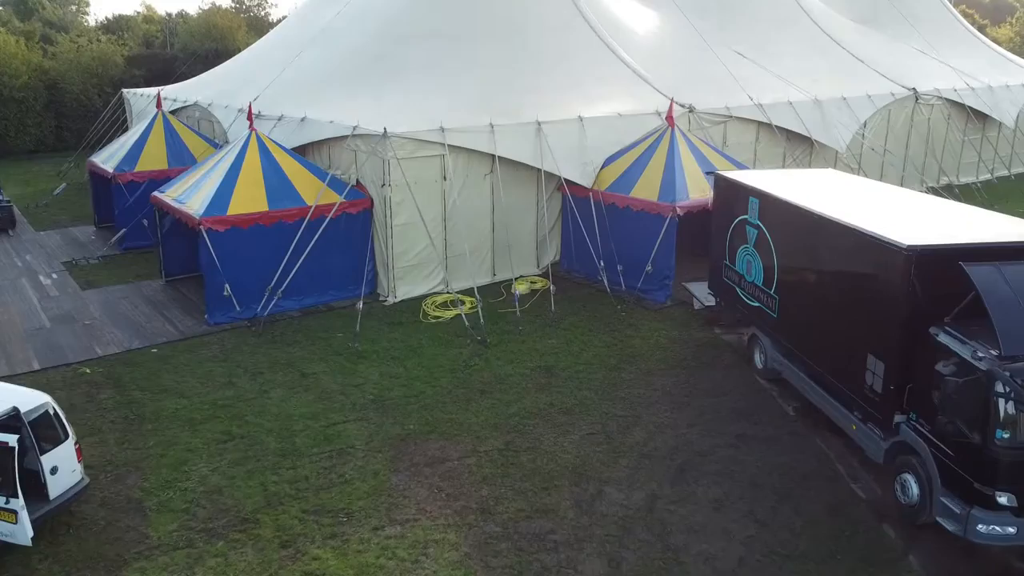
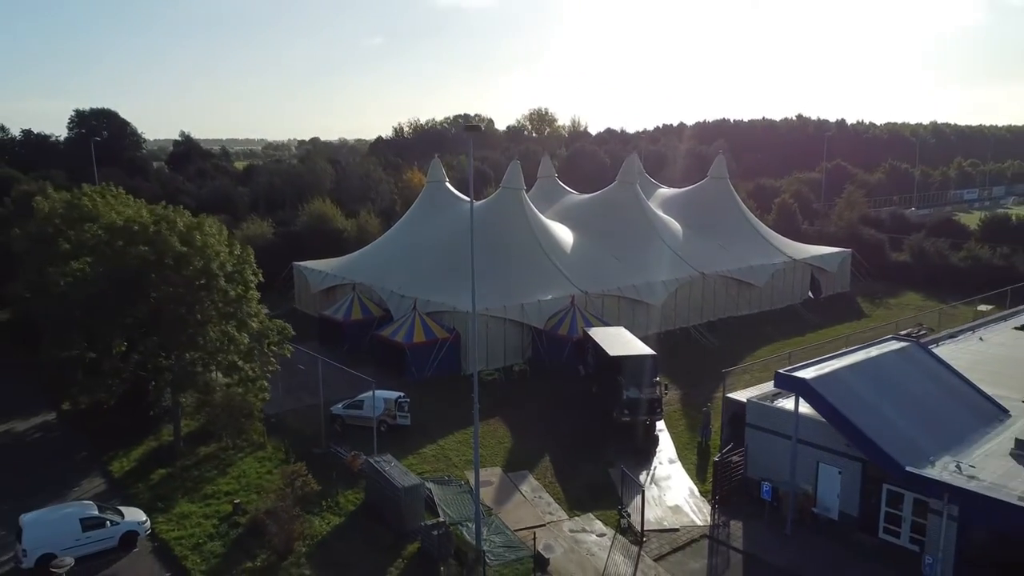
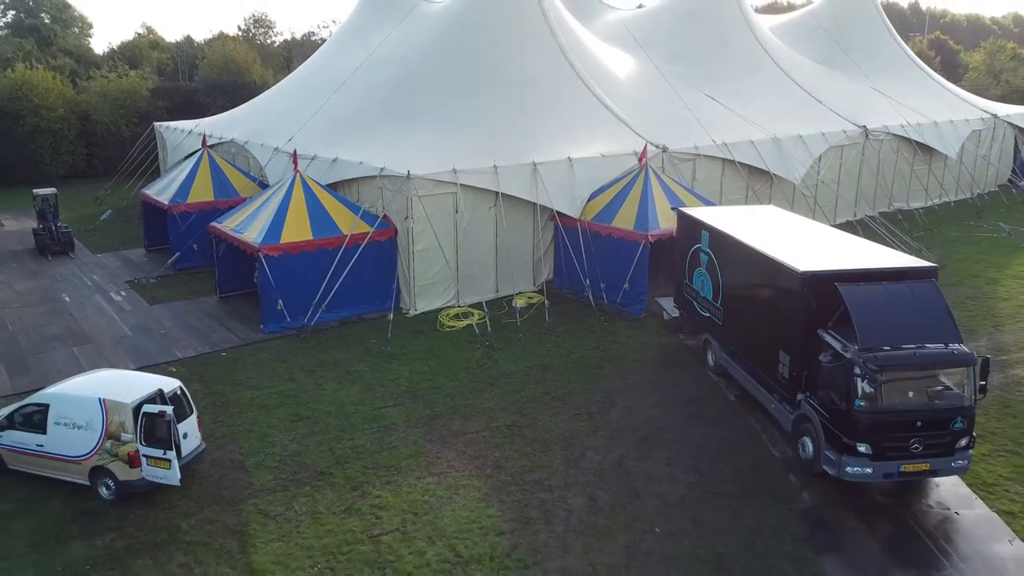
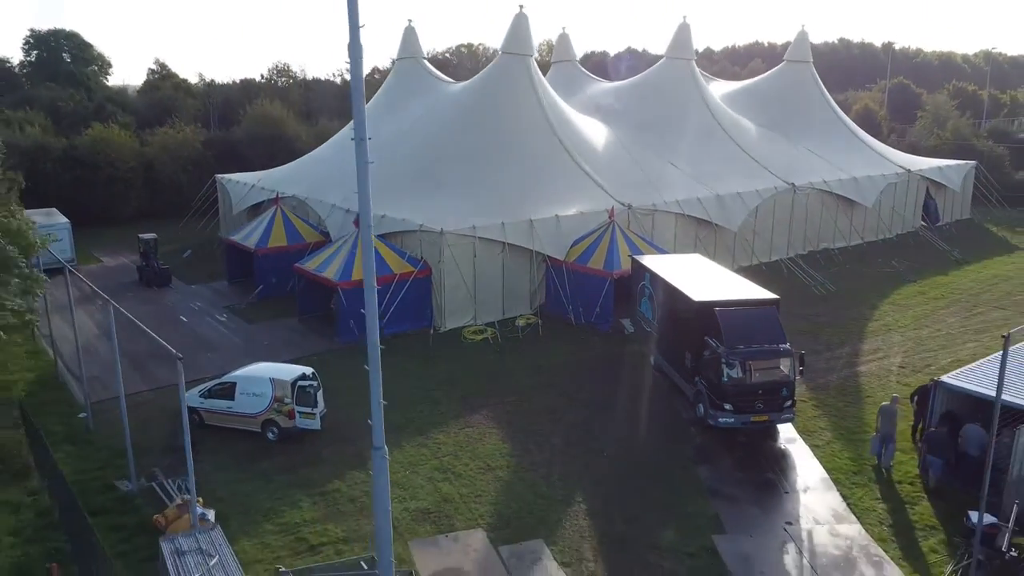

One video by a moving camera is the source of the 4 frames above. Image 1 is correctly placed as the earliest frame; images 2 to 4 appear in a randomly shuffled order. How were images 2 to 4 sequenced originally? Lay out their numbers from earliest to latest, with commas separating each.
3, 4, 2
